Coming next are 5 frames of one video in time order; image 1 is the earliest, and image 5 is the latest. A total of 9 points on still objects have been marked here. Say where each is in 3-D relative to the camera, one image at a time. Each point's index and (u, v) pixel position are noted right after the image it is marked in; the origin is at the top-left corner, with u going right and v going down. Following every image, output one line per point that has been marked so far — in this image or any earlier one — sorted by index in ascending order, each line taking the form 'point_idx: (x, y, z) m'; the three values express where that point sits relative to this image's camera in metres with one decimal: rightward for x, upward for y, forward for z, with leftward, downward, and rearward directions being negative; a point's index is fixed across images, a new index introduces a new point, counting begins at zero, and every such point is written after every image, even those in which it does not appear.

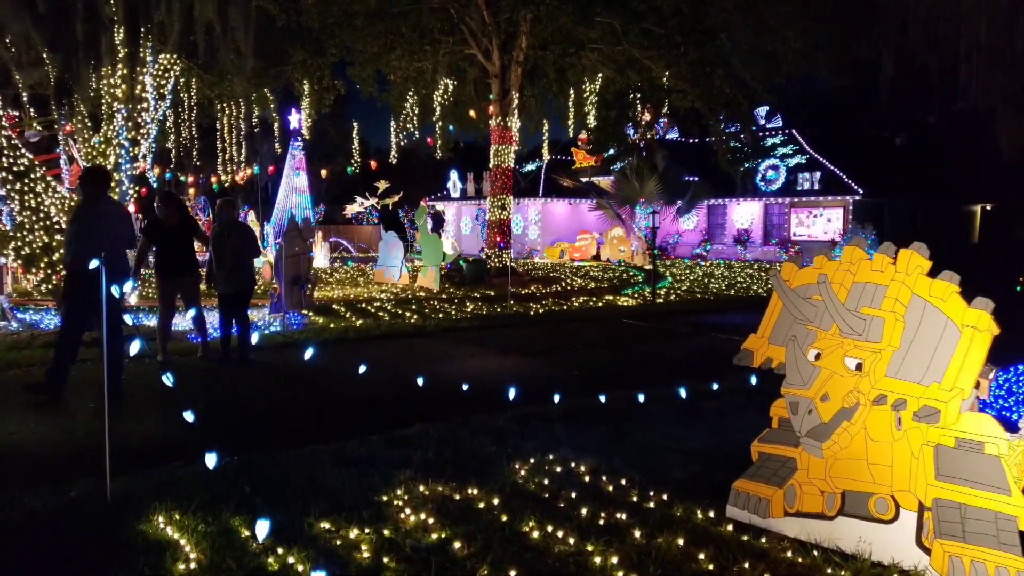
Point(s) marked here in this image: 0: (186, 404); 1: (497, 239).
0: (-2.8, -1.0, +6.7) m
1: (-0.4, +1.2, +19.9) m
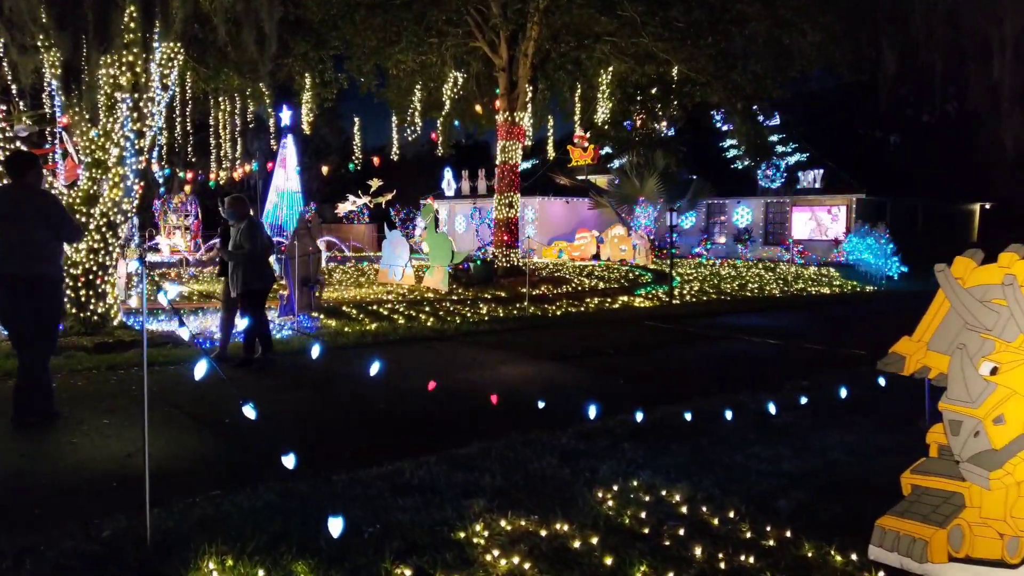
0: (-2.3, -1.1, +6.1) m
1: (-0.2, +1.2, +19.3) m
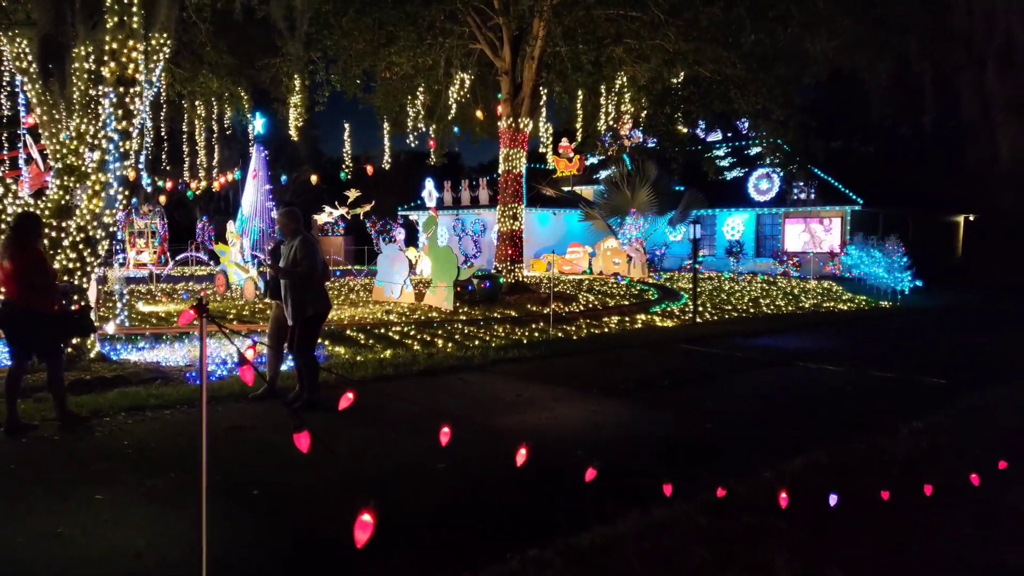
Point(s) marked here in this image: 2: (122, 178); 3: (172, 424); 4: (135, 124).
0: (-1.6, -1.3, +4.8) m
1: (-0.1, +0.8, +18.0) m
2: (-4.4, +1.2, +8.9) m
3: (-2.8, -1.1, +6.4) m
4: (-4.2, +1.8, +8.8) m
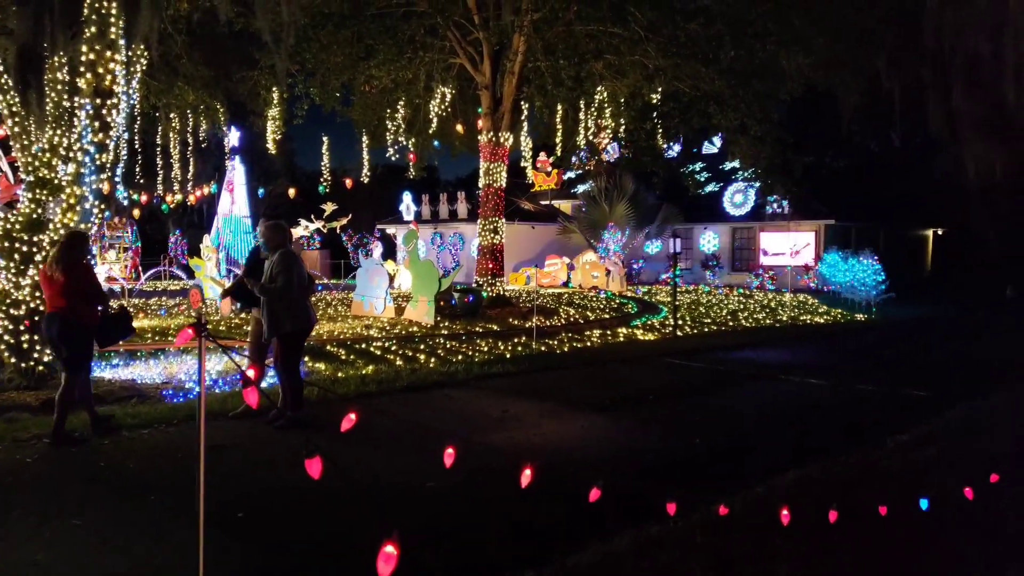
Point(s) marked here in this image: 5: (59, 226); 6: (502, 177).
0: (-1.7, -1.4, +4.6) m
1: (-0.5, +0.5, +18.0) m
2: (-4.6, +1.1, +8.7) m
3: (-2.9, -1.2, +6.2) m
4: (-4.4, +1.7, +8.6) m
5: (-4.7, +0.7, +8.2) m
6: (-0.2, +2.5, +17.8) m
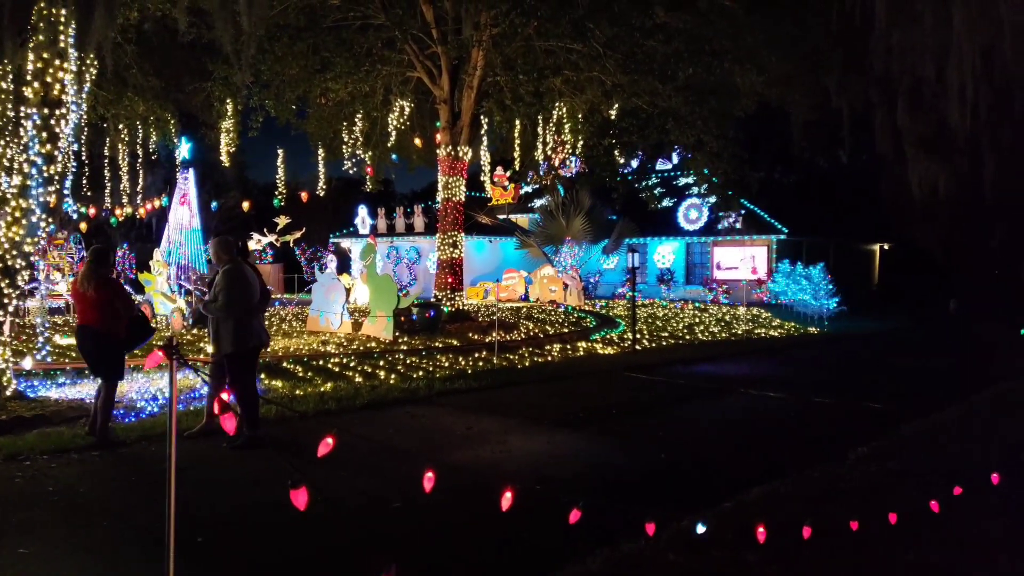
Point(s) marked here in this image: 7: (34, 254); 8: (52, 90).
0: (-1.9, -1.5, +4.4) m
1: (-1.4, +0.2, +17.9) m
2: (-5.0, +0.9, +8.4) m
3: (-3.1, -1.3, +5.9) m
4: (-4.8, +1.5, +8.3) m
5: (-5.1, +0.5, +7.9) m
6: (-1.2, +2.2, +17.7) m
7: (-5.0, +0.4, +8.3) m
8: (-4.7, +2.0, +8.1) m
